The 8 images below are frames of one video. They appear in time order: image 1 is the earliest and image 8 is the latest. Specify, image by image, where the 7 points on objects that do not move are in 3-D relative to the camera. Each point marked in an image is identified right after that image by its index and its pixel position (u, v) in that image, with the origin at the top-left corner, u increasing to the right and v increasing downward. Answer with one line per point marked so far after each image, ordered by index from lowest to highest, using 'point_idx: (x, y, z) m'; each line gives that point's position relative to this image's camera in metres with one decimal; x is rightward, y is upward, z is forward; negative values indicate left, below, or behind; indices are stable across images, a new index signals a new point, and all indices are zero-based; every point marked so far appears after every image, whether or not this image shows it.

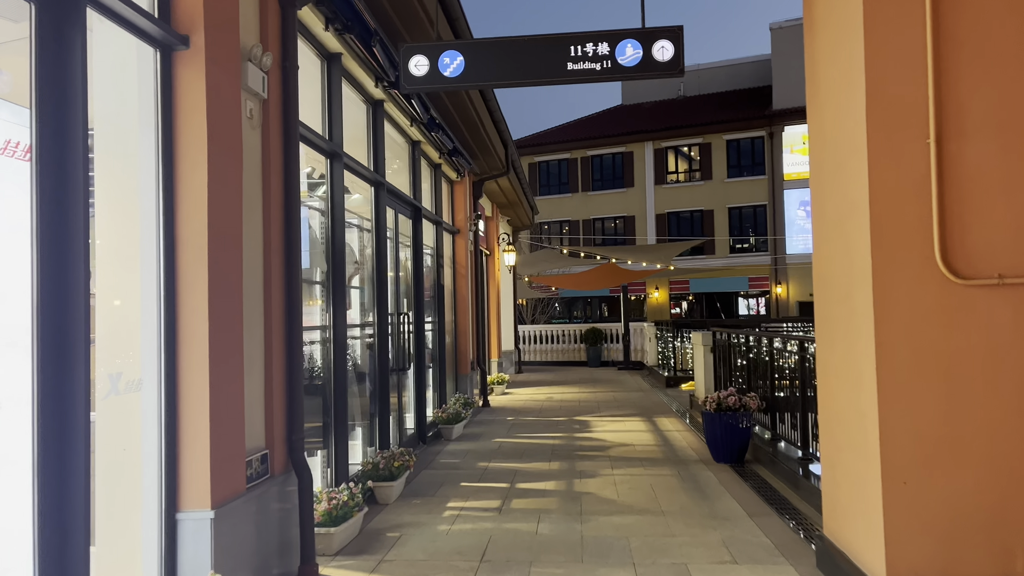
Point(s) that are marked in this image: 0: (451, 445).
0: (-0.6, -1.6, +8.0) m
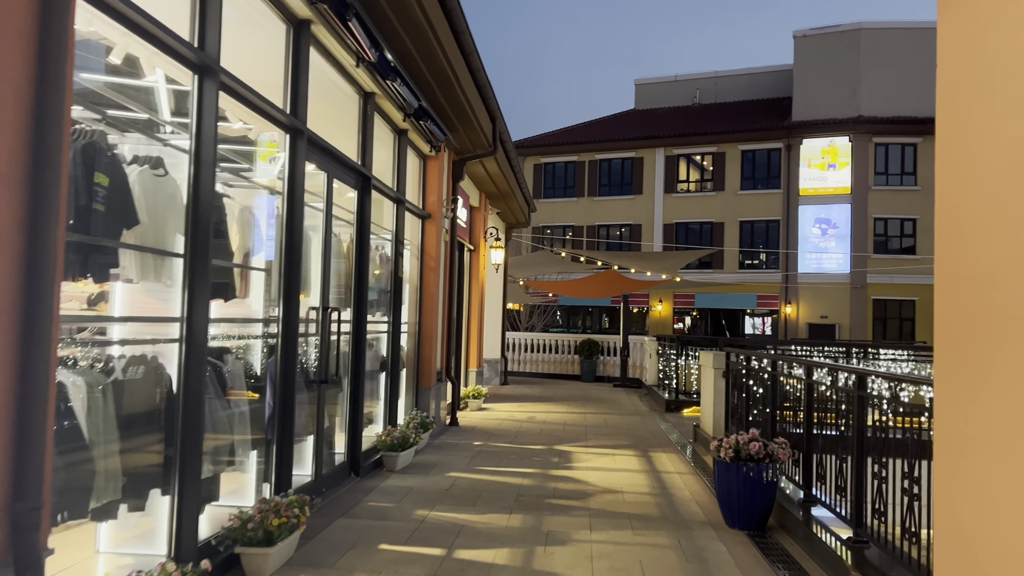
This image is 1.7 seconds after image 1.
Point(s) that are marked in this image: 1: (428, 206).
0: (-1.0, -1.5, +6.4) m
1: (-0.9, +0.9, +8.9) m
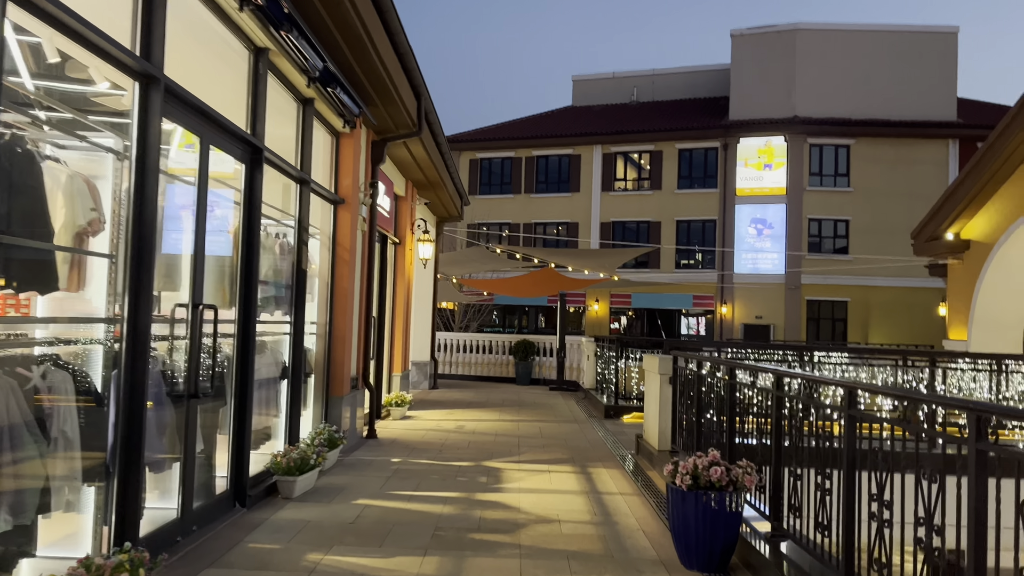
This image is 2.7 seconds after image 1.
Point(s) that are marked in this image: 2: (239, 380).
0: (-1.5, -1.5, +5.3) m
1: (-1.7, +0.9, +7.8) m
2: (-1.8, -0.6, +5.4) m
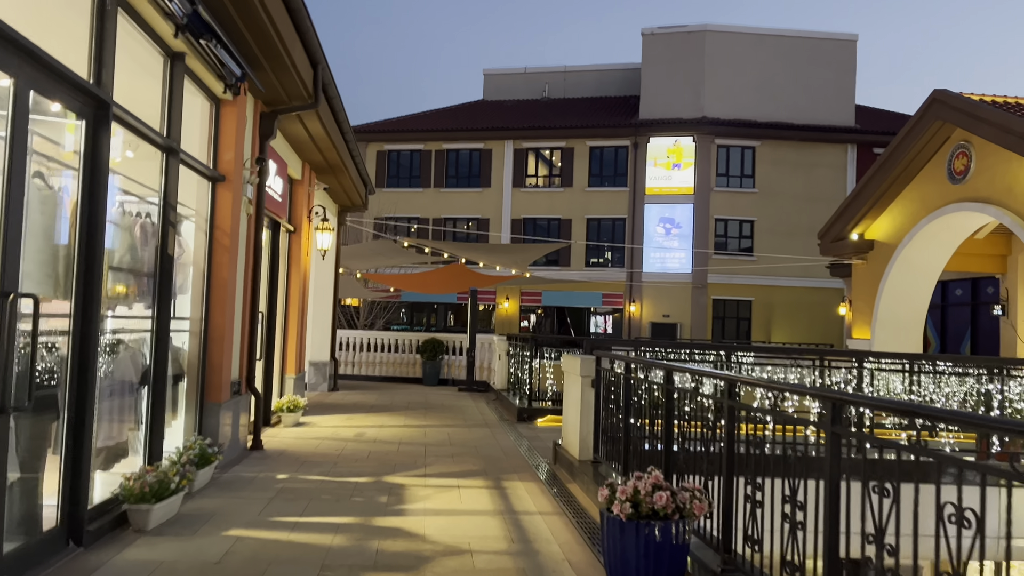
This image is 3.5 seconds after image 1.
0: (-2.0, -1.4, +4.3) m
1: (-2.5, +1.0, +6.8) m
2: (-2.3, -0.5, +4.4) m
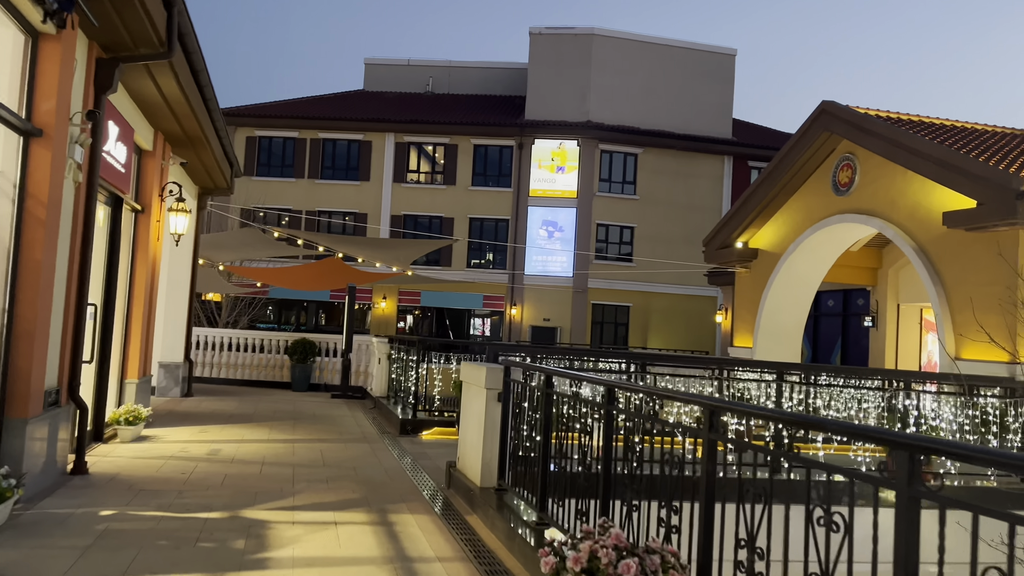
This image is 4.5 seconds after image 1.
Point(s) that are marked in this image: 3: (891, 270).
0: (-2.4, -1.3, +3.0) m
1: (-3.1, +1.1, +5.3) m
2: (-2.7, -0.4, +2.9) m
3: (+9.0, +0.4, +19.1) m
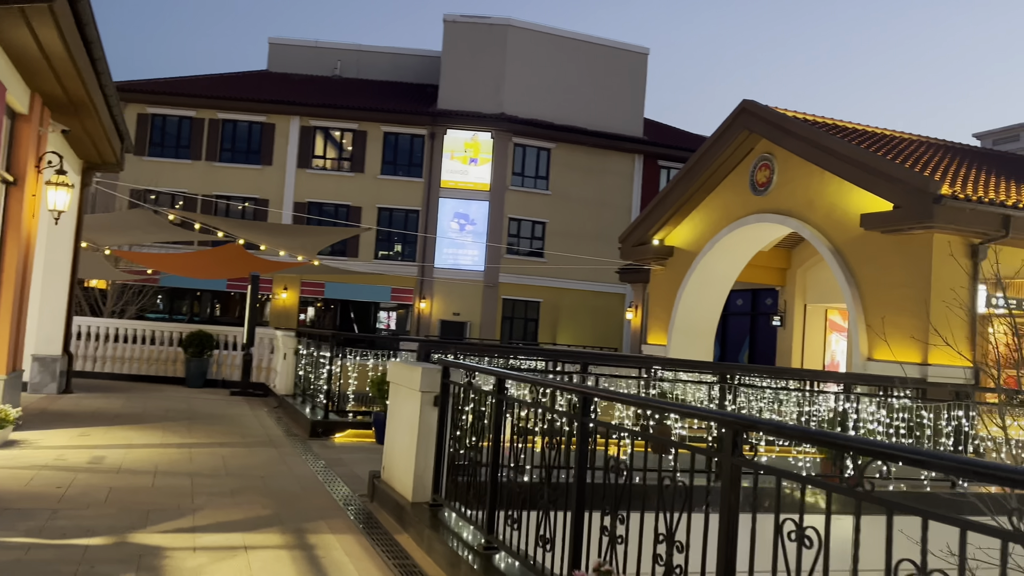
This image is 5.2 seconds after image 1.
0: (-2.5, -1.2, +2.1) m
1: (-3.4, +1.2, +4.4) m
2: (-2.7, -0.4, +2.0) m
3: (+6.9, +0.4, +19.4) m
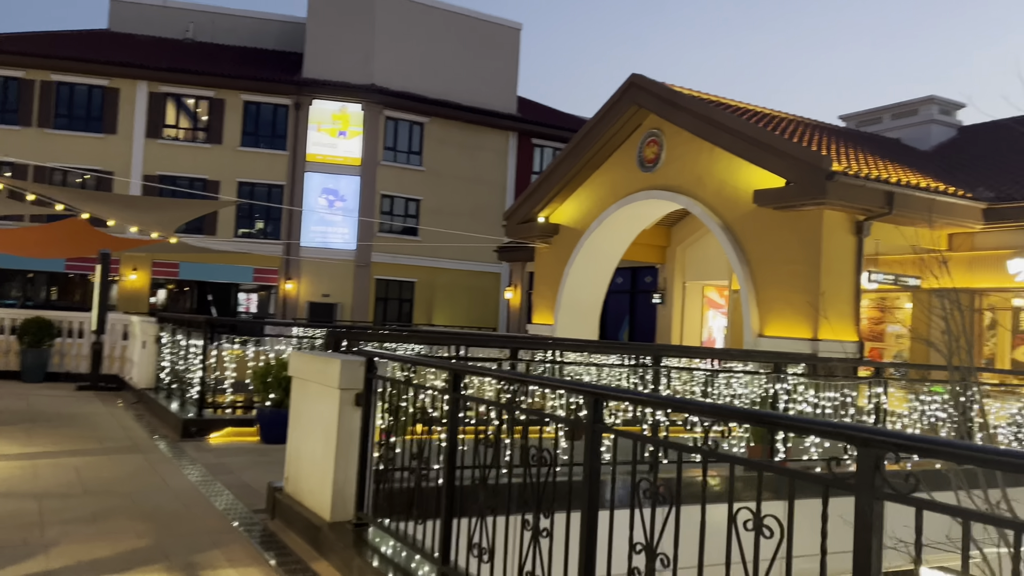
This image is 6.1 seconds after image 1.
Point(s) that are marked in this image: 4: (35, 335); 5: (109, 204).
0: (-2.3, -1.2, +1.0) m
1: (-3.6, +1.3, +3.0) m
2: (-2.5, -0.3, +0.8) m
3: (+4.1, +1.0, +19.6) m
4: (-7.6, -0.7, +12.8) m
5: (-6.9, +1.5, +13.9) m
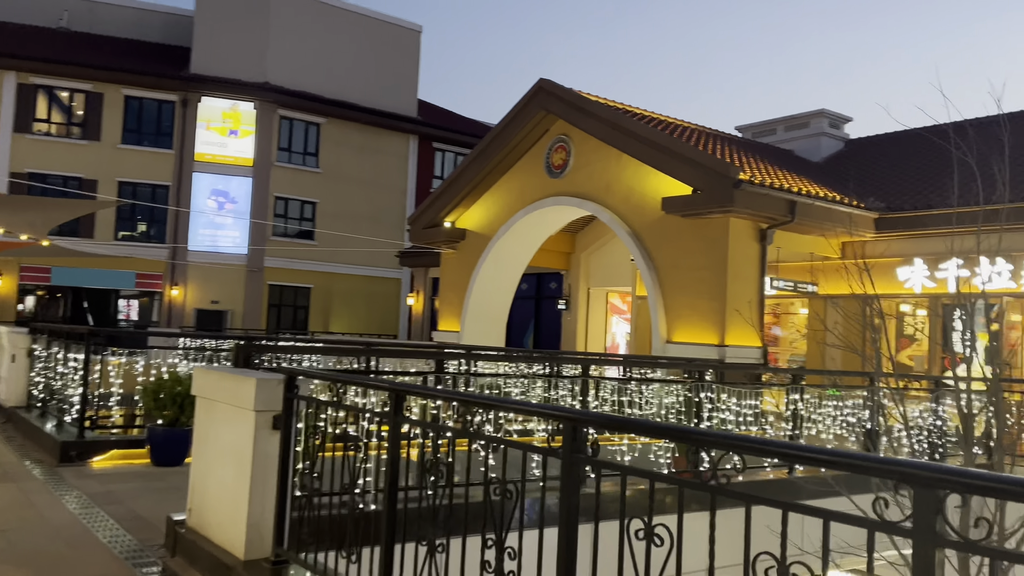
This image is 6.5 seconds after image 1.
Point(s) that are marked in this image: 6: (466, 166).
0: (-2.1, -1.2, +0.4) m
1: (-3.7, +1.3, +2.2) m
2: (-2.4, -0.3, +0.2) m
3: (+1.8, +0.8, +19.7) m
4: (-8.9, -0.8, +11.4) m
5: (-8.4, +1.3, +12.6) m
6: (-1.0, +2.6, +17.0) m
